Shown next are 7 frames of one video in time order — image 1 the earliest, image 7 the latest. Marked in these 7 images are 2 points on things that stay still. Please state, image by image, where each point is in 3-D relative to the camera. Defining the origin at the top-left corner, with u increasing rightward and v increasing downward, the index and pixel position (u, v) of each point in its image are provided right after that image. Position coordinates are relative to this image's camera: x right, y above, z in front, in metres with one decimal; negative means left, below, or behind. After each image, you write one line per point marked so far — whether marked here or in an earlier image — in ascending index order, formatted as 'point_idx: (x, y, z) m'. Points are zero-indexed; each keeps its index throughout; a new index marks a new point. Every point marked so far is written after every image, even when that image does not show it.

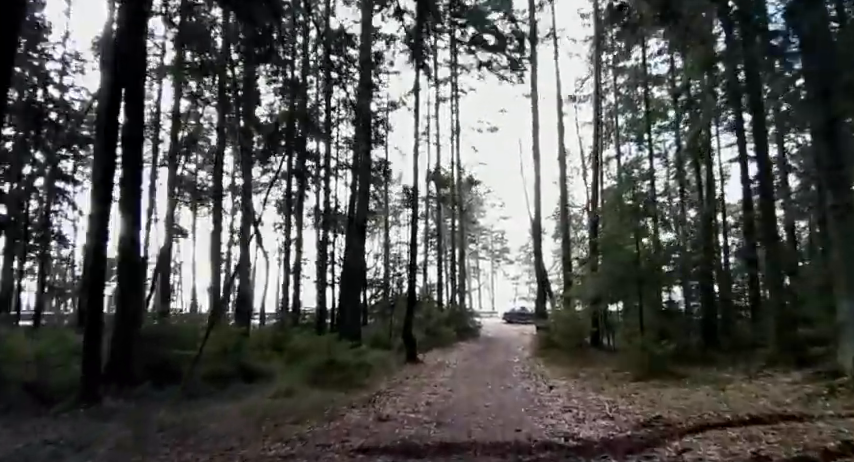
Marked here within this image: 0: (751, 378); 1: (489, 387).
0: (+4.7, -2.1, +7.5) m
1: (+0.9, -2.4, +7.8) m
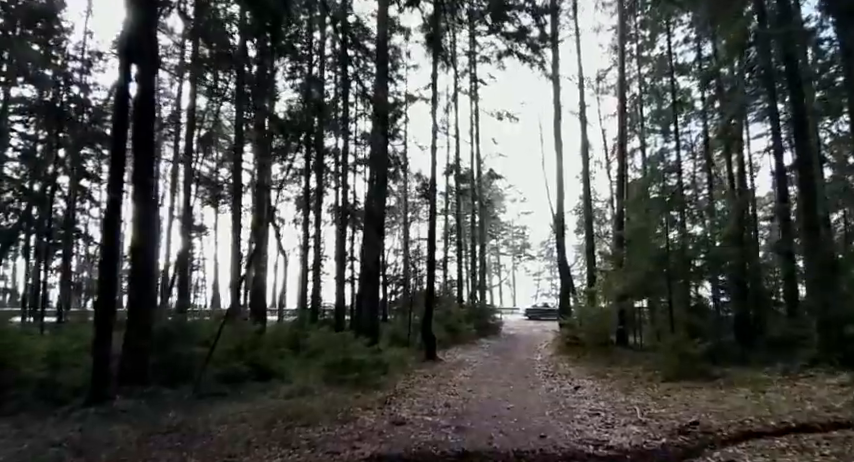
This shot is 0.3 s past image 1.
0: (+4.9, -2.0, +7.0) m
1: (+1.2, -2.3, +7.5) m
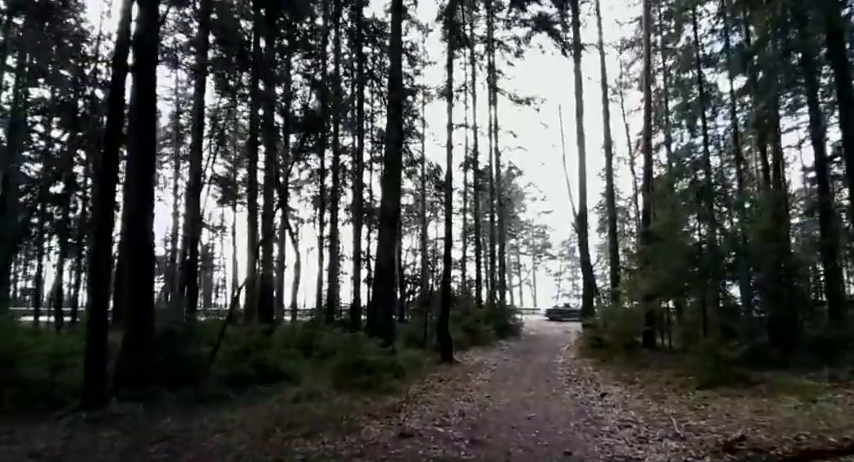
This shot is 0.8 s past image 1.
0: (+5.1, -1.9, +6.4) m
1: (+1.4, -2.2, +7.0) m
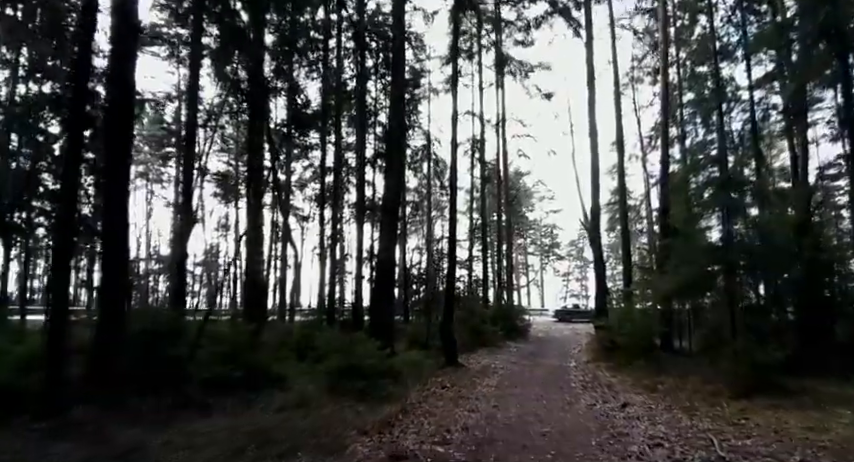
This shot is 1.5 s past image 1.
0: (+5.1, -1.8, +5.6) m
1: (+1.4, -2.1, +6.3) m
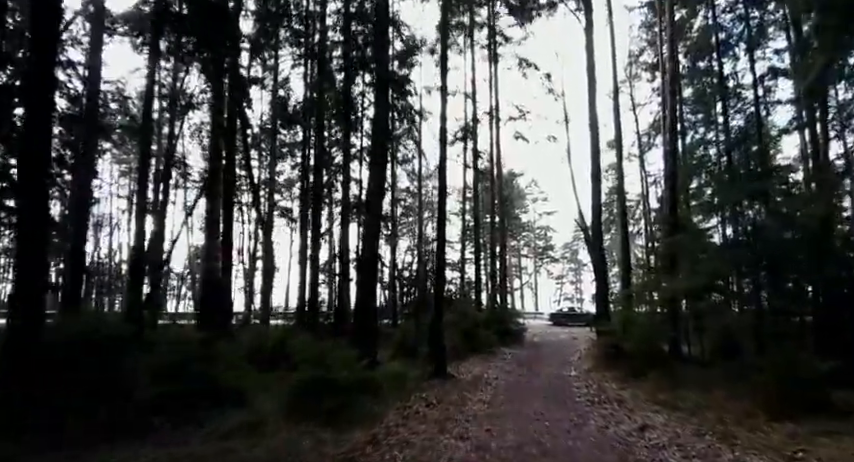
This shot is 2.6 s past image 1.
0: (+4.9, -1.7, +4.7) m
1: (+1.2, -2.0, +5.3) m
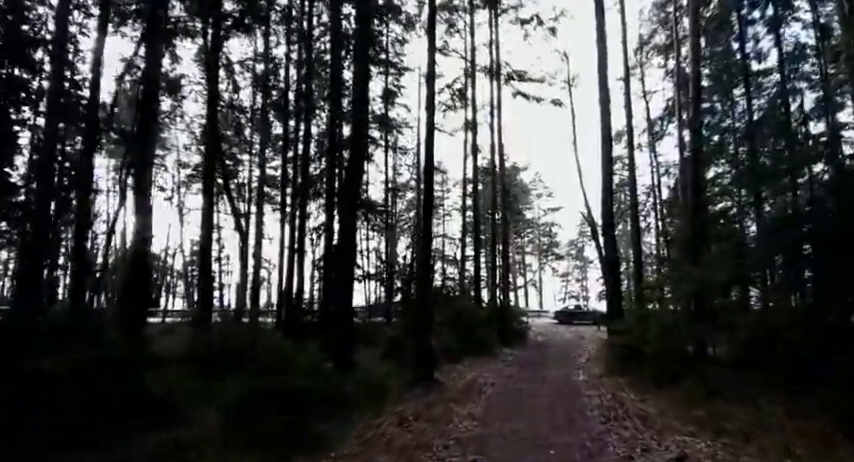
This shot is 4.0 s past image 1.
0: (+4.7, -1.4, +3.4) m
1: (+1.0, -1.7, +4.0) m
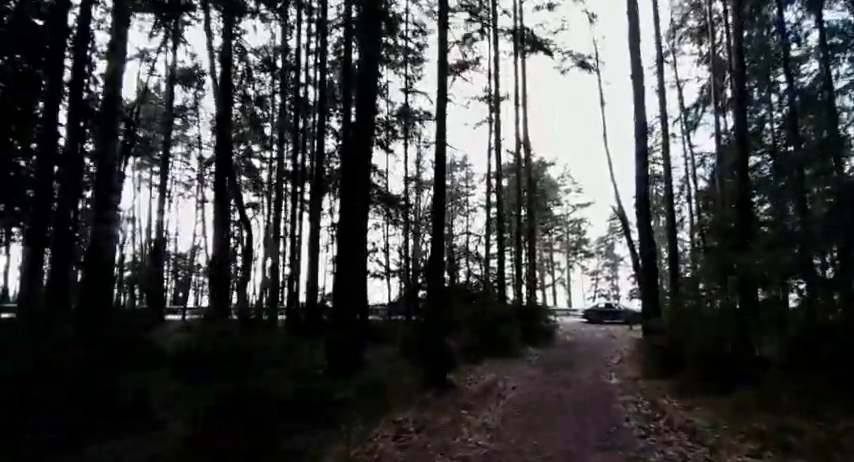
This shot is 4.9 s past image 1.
0: (+4.6, -1.2, +2.4) m
1: (+0.9, -1.5, +3.2) m
